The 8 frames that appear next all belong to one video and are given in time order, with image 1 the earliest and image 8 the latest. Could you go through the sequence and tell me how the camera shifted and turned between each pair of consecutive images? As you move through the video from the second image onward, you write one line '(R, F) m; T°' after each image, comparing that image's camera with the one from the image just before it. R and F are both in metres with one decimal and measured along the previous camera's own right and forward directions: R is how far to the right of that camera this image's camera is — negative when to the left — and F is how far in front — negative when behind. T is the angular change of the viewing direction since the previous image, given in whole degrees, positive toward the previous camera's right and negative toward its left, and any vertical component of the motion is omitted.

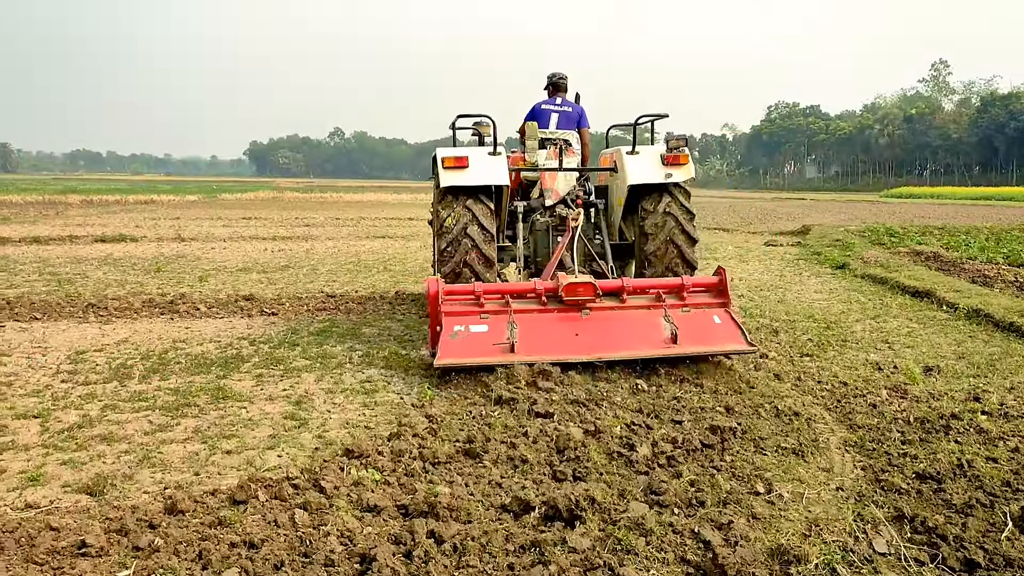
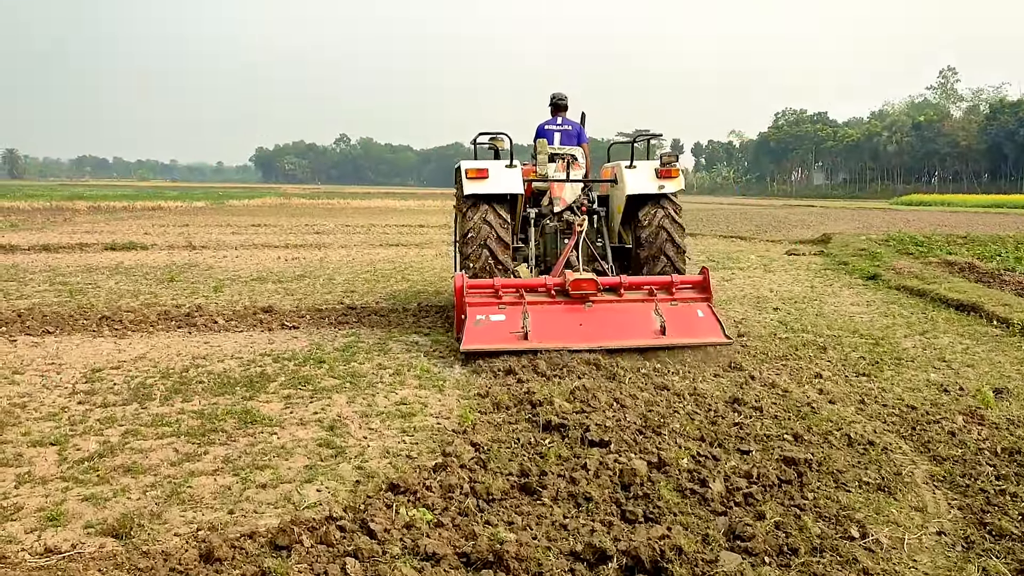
(-0.2, +0.3) m; 0°
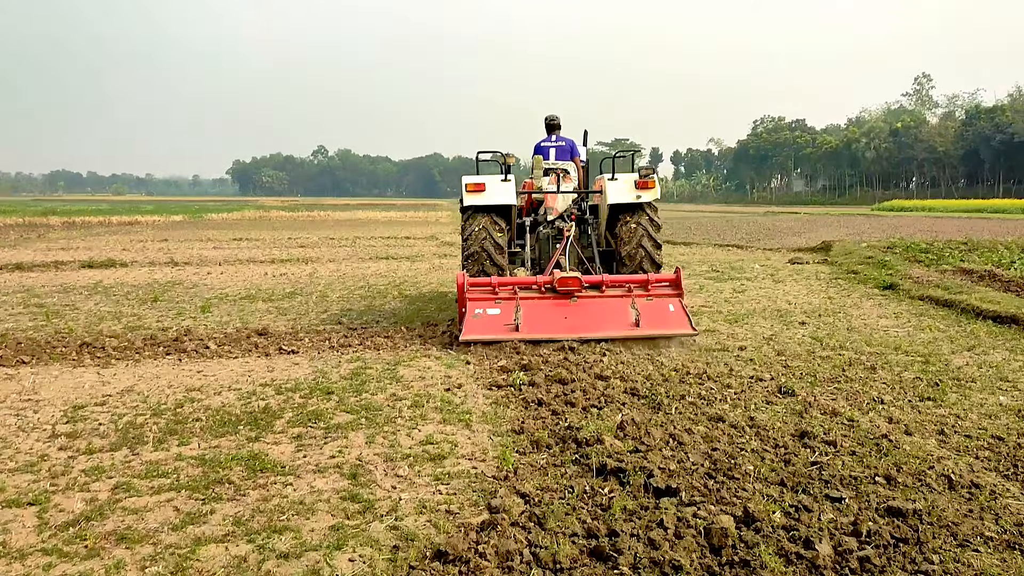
(-0.3, +0.5) m; +1°
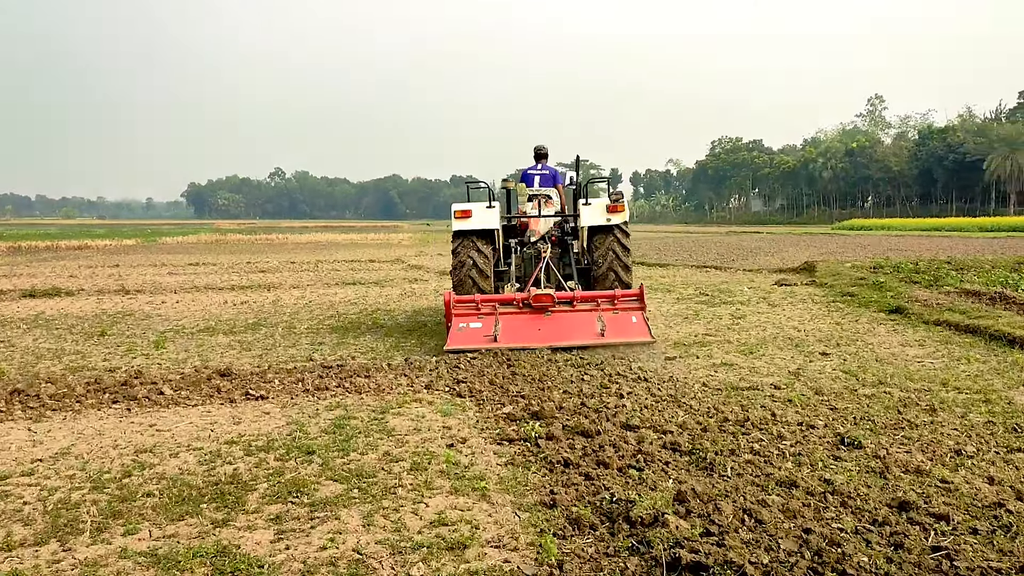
(-0.3, +0.7) m; +3°
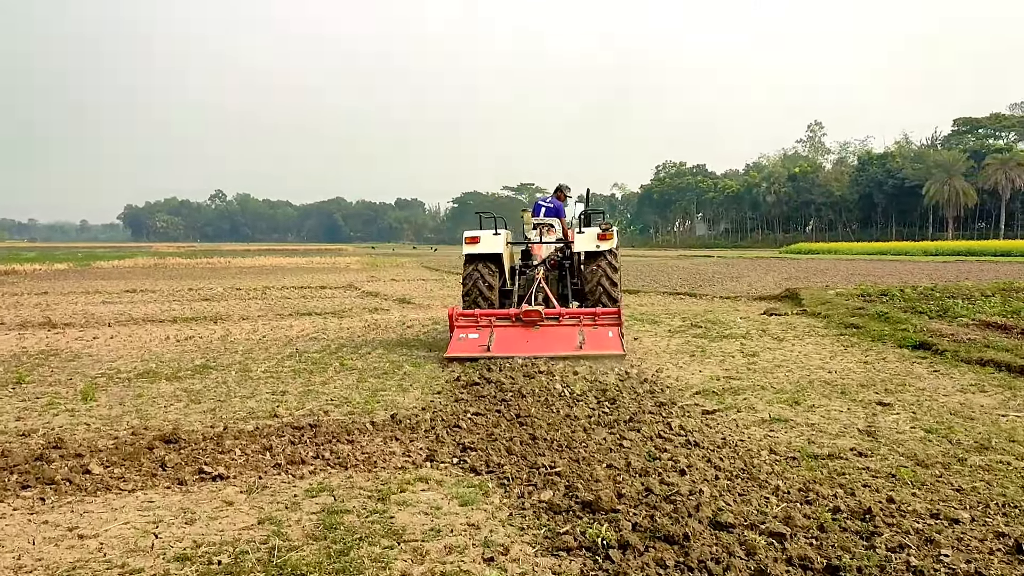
(-0.4, +1.1) m; +4°
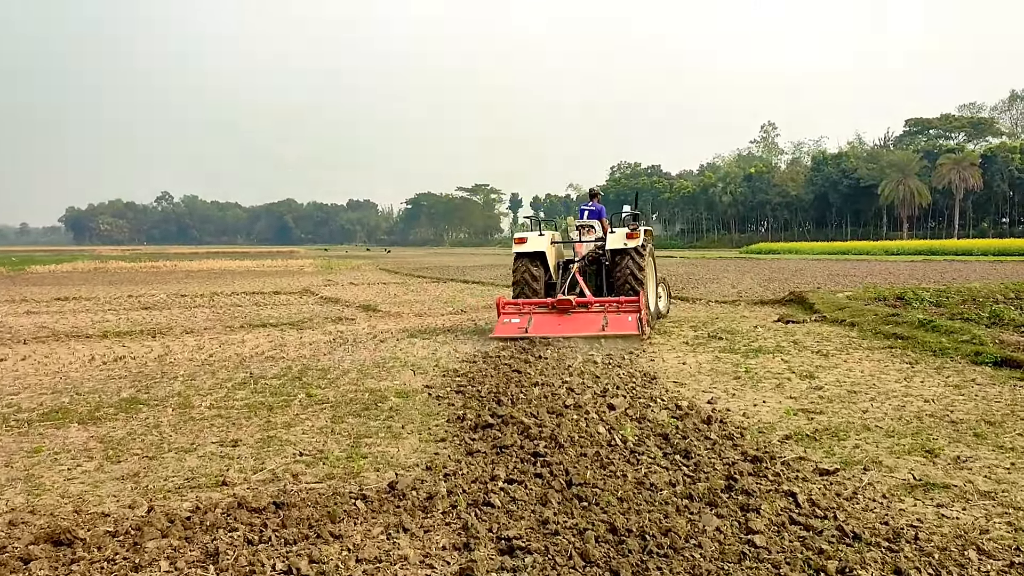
(-0.4, +1.6) m; +3°
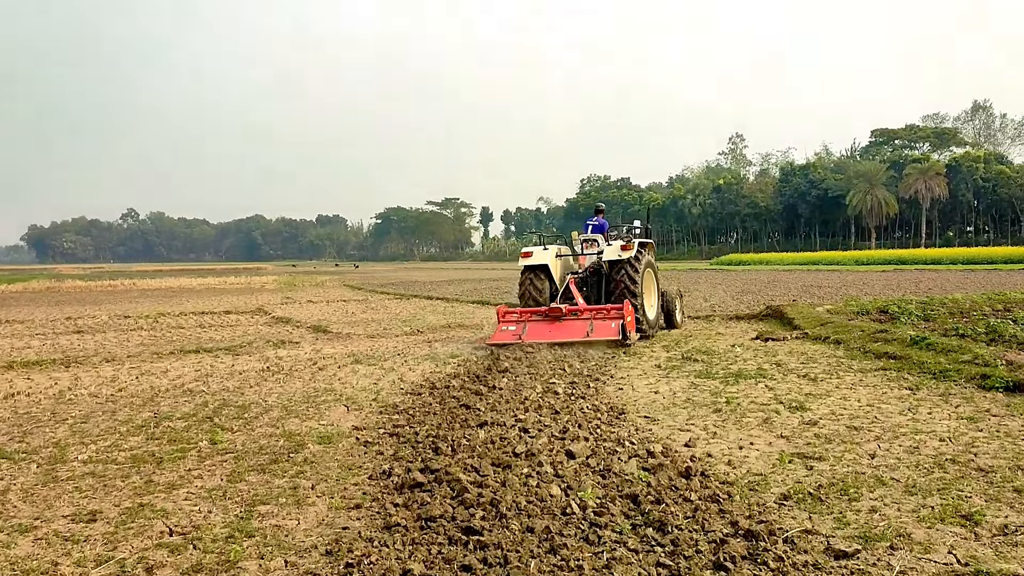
(+0.2, +1.0) m; +2°
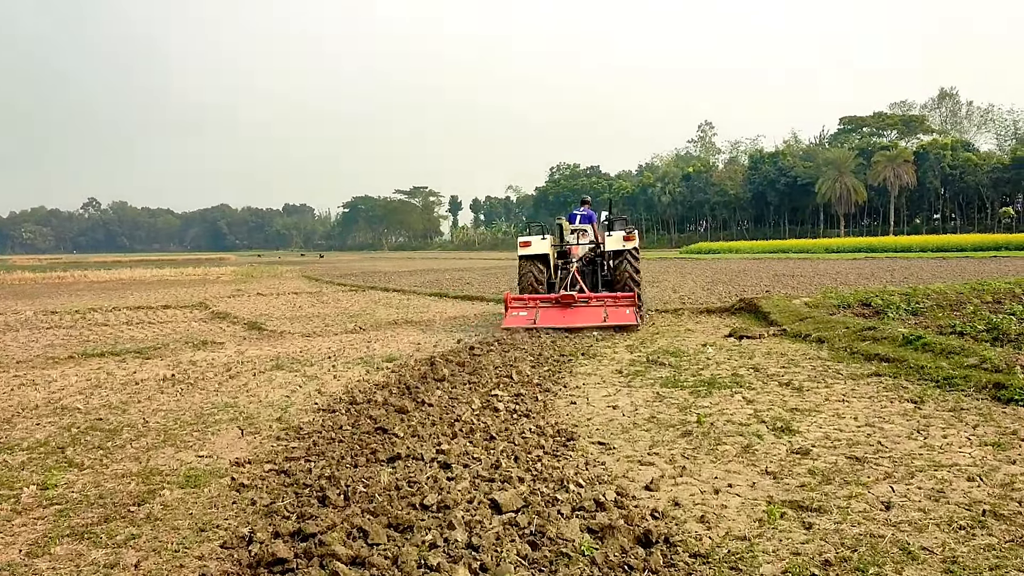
(+0.3, +1.2) m; +2°
